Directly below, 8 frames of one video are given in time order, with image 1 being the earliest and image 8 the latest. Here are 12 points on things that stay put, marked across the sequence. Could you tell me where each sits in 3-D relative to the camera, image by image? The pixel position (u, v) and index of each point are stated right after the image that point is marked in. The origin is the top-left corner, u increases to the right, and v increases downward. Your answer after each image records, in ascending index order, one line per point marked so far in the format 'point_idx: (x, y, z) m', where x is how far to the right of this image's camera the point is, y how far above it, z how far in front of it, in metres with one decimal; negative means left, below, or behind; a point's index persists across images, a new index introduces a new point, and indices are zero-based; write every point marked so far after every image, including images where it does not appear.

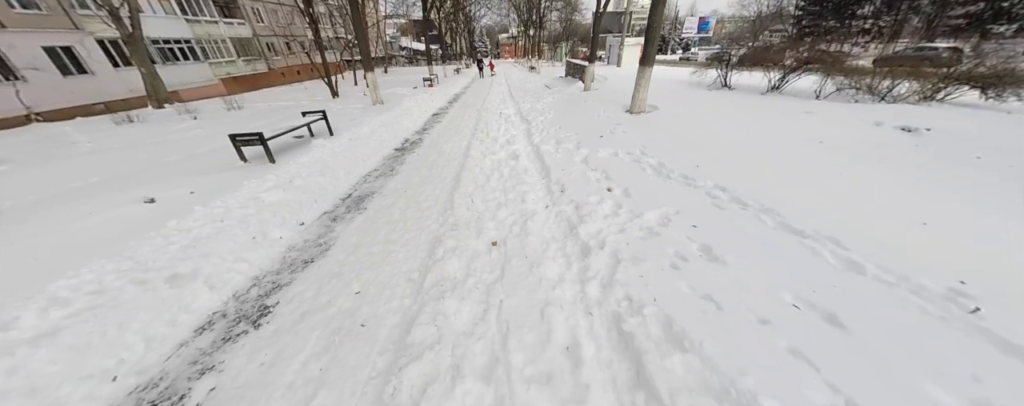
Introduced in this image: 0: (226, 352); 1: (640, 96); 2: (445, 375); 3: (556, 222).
0: (-1.6, -0.8, +1.6) m
1: (+3.2, +2.7, +6.7) m
2: (-0.3, -0.9, +1.3) m
3: (+0.4, -0.2, +2.6) m
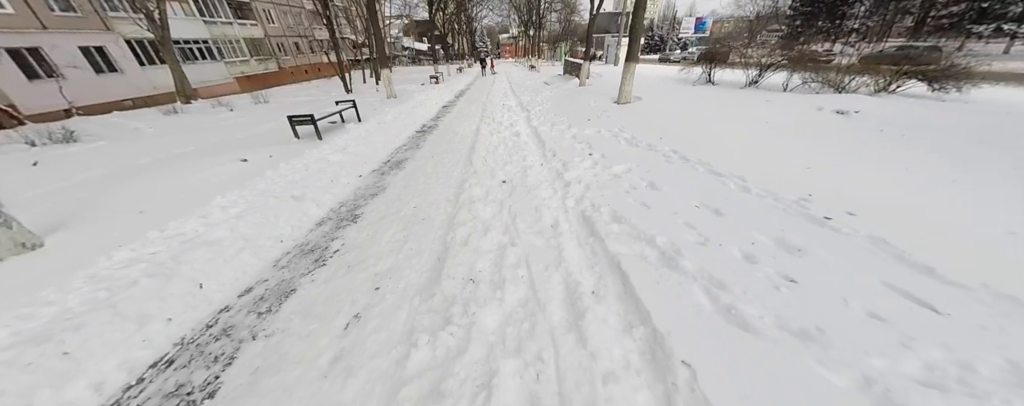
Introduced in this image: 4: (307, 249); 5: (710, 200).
0: (-1.6, -0.3, +2.6) m
1: (+3.2, +3.2, +7.7) m
2: (-0.3, -0.3, +2.3) m
3: (+0.5, +0.4, +3.5) m
4: (-1.7, -0.4, +2.3) m
5: (+2.0, 0.0, +2.7) m
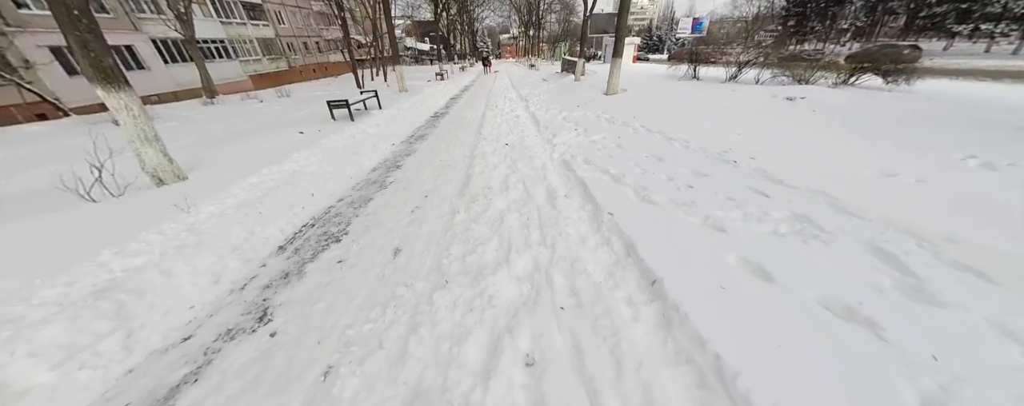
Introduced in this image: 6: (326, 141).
0: (-1.6, +0.4, +3.6) m
1: (+3.2, +3.9, +8.8) m
2: (-0.2, +0.4, +3.3) m
3: (+0.5, +1.0, +4.6) m
4: (-1.7, +0.3, +3.4) m
5: (+2.0, +0.7, +3.8) m
6: (-3.0, +1.0, +4.5) m
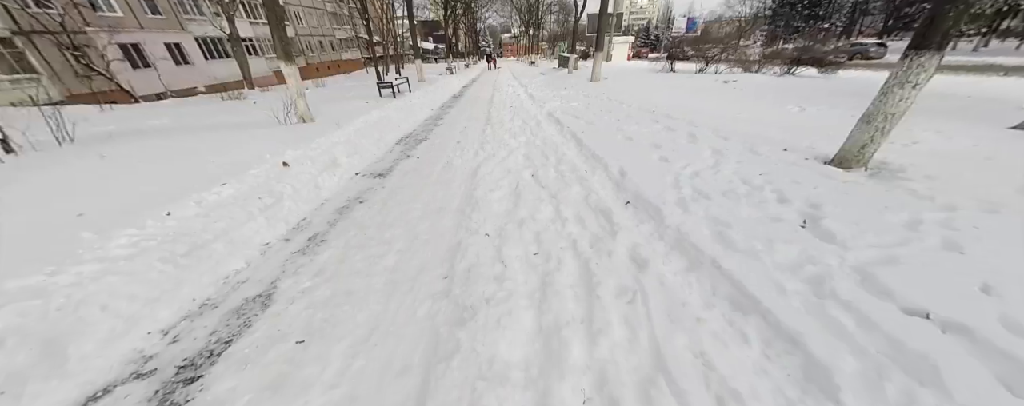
0: (-1.5, +1.7, +5.7) m
1: (+3.3, +5.2, +10.8) m
2: (-0.2, +1.7, +5.4) m
3: (+0.6, +2.3, +6.6) m
4: (-1.6, +1.6, +5.4) m
5: (+2.1, +2.0, +5.8) m
6: (-3.0, +2.3, +6.6) m
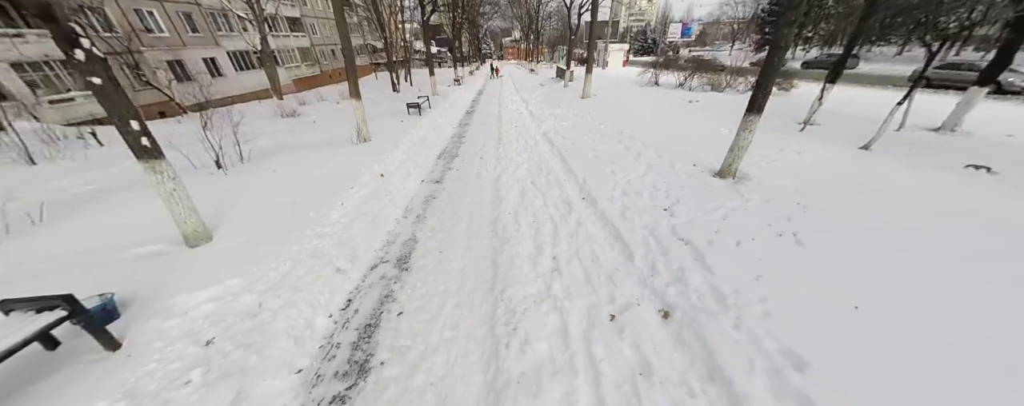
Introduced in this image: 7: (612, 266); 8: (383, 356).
0: (-1.4, +1.8, +7.5) m
1: (+3.4, +5.3, +12.7) m
2: (0.0, +1.7, +7.3) m
3: (+0.7, +2.4, +8.5) m
4: (-1.5, +1.6, +7.3) m
5: (+2.2, +2.1, +7.7) m
6: (-2.8, +2.4, +8.4) m
7: (+1.0, -0.6, +2.7) m
8: (-0.9, -1.1, +2.0) m
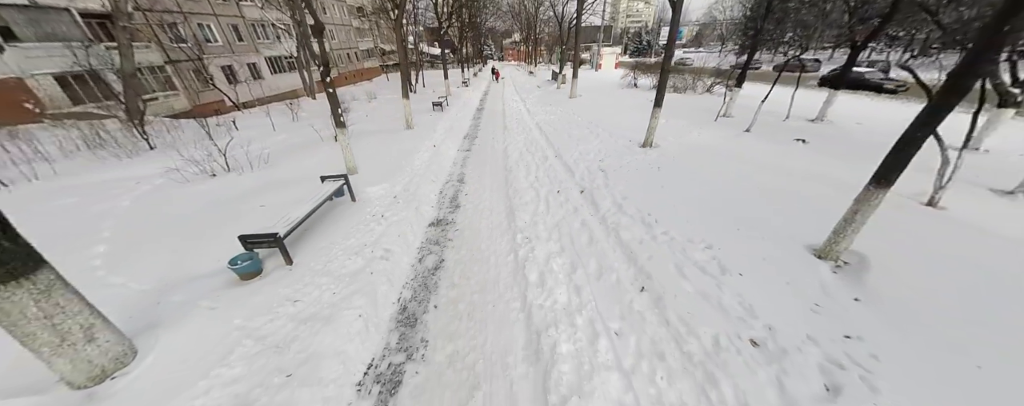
0: (-1.3, +2.9, +10.5) m
1: (+3.5, +6.4, +15.6) m
2: (0.0, +2.9, +10.3) m
3: (+0.8, +3.6, +11.5) m
4: (-1.4, +2.8, +10.3) m
5: (+2.3, +3.2, +10.7) m
6: (-2.8, +3.5, +11.4) m
7: (+1.1, +0.5, +5.7) m
8: (-0.9, 0.0, +5.0) m
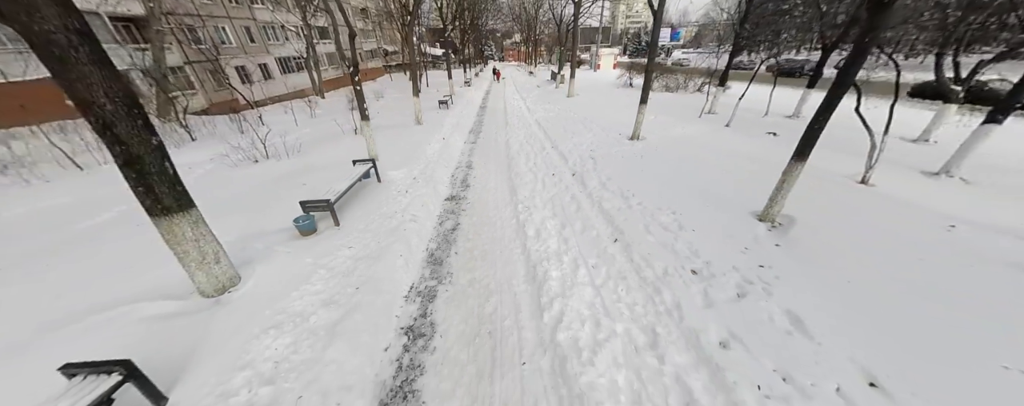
0: (-1.3, +3.3, +11.4) m
1: (+3.5, +6.9, +16.5) m
2: (+0.1, +3.3, +11.1) m
3: (+0.8, +4.0, +12.4) m
4: (-1.4, +3.2, +11.1) m
5: (+2.3, +3.6, +11.6) m
6: (-2.7, +3.9, +12.3) m
7: (+1.1, +0.9, +6.6) m
8: (-0.8, +0.4, +5.9) m
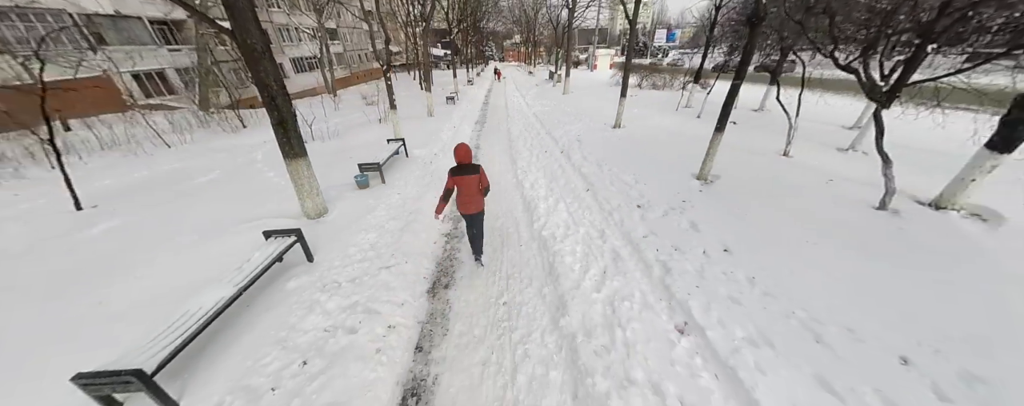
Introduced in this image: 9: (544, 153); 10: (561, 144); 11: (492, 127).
0: (-1.2, +4.1, +12.9) m
1: (+3.5, +7.6, +18.1) m
2: (+0.1, +4.1, +12.7) m
3: (+0.8, +4.7, +13.9) m
4: (-1.4, +3.9, +12.7) m
5: (+2.3, +4.4, +13.1) m
6: (-2.7, +4.7, +13.8) m
7: (+1.1, +1.7, +8.1) m
8: (-0.8, +1.2, +7.4) m
9: (+0.9, +1.3, +7.4) m
10: (+1.4, +1.7, +8.1) m
11: (-0.8, +2.9, +10.7) m
